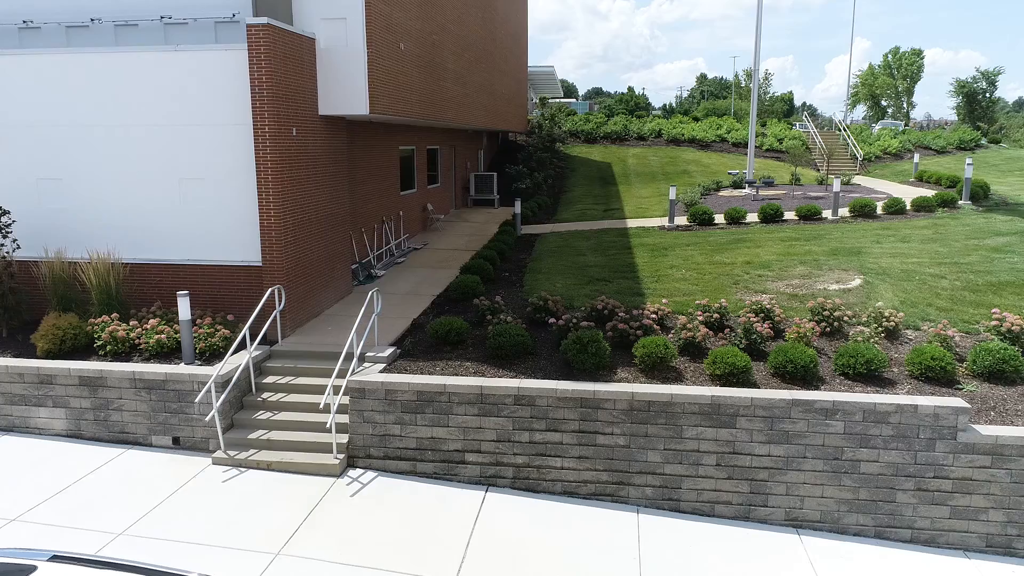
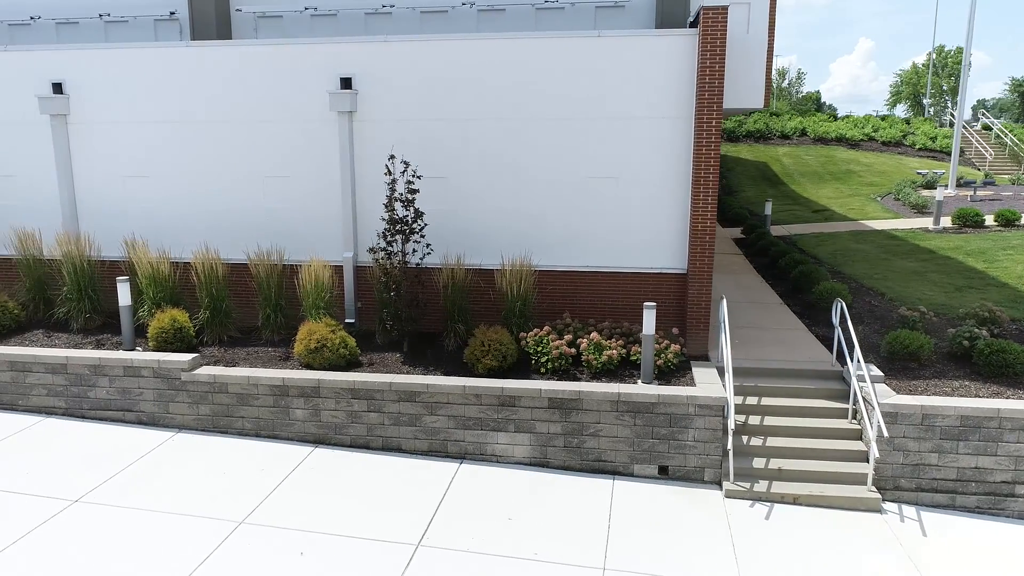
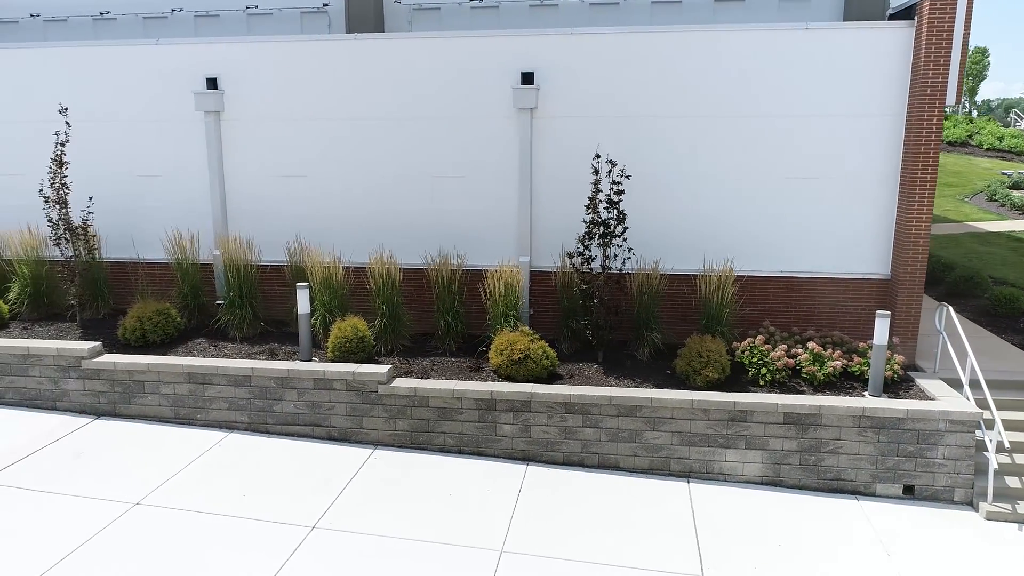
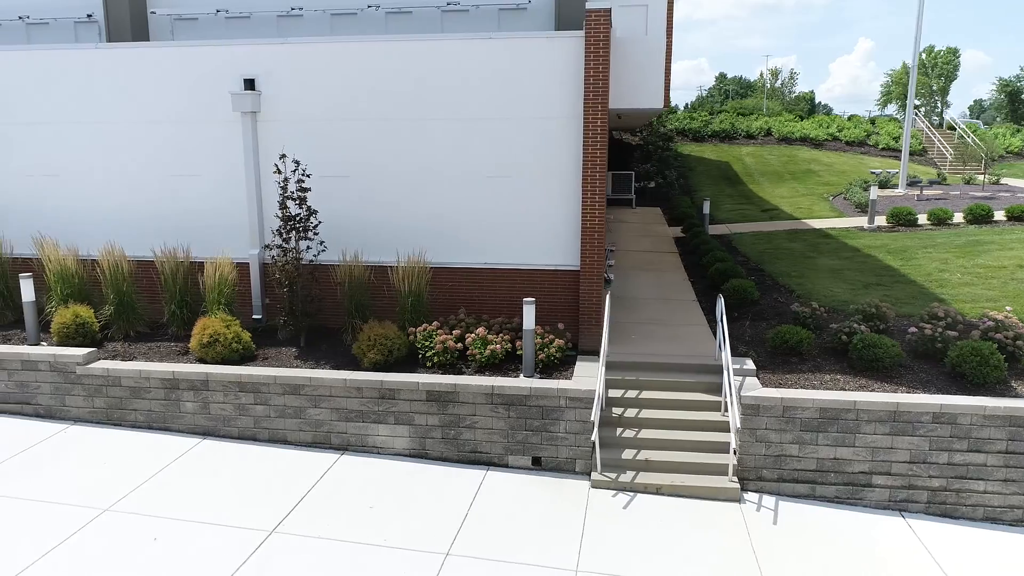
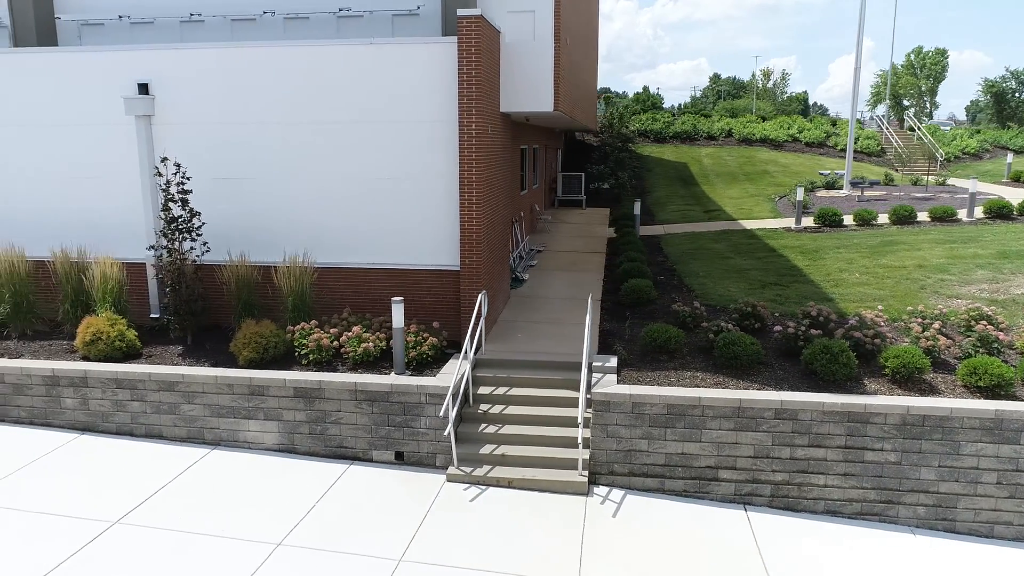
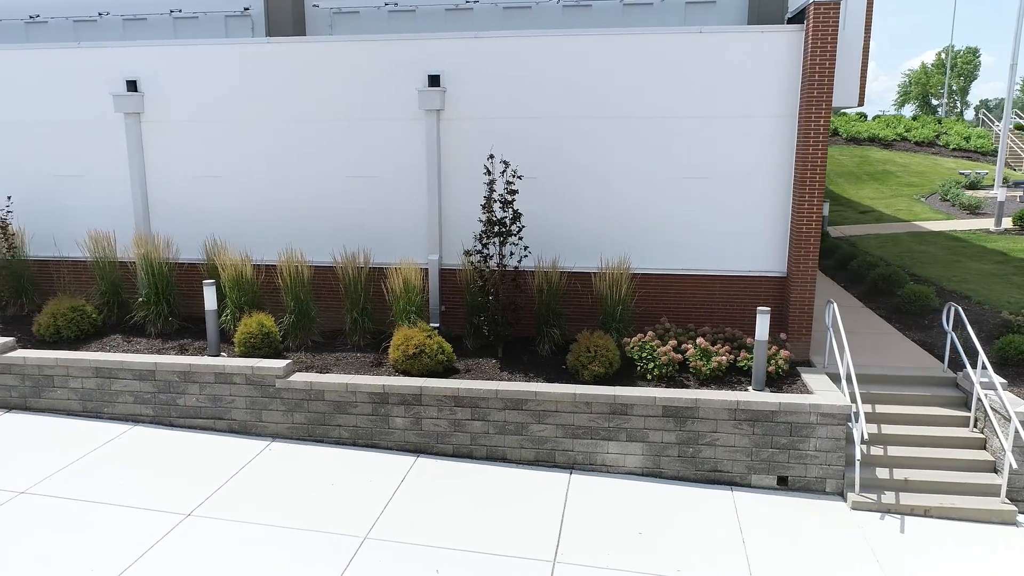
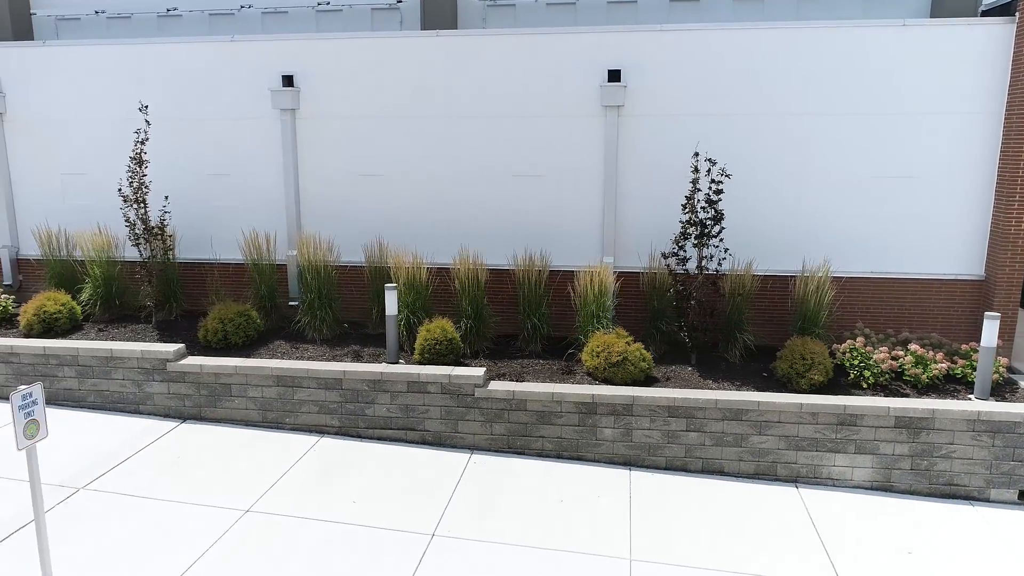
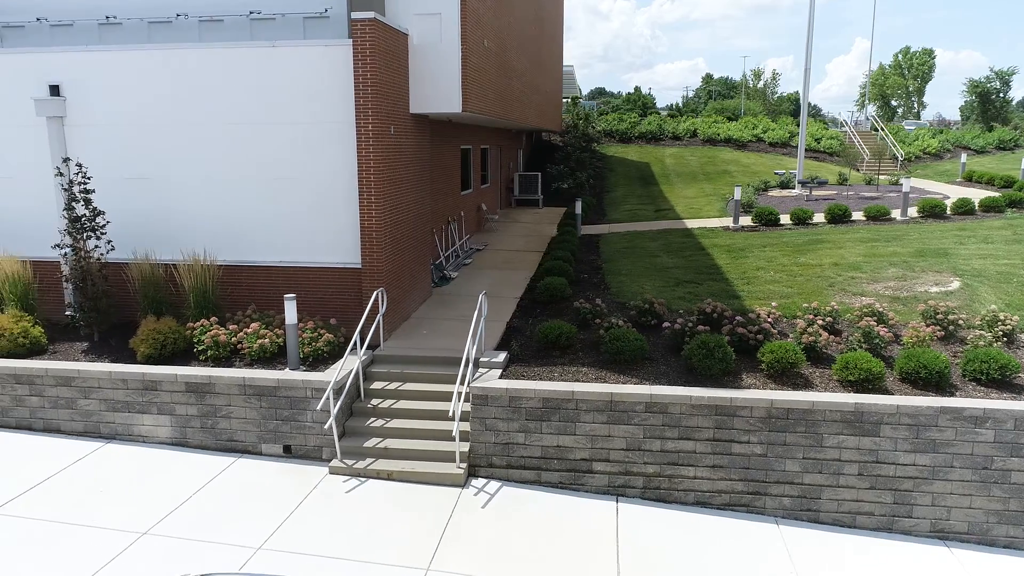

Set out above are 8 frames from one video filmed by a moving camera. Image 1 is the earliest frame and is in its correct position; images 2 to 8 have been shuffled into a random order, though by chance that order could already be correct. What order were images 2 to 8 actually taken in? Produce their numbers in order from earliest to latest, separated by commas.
8, 5, 4, 2, 6, 3, 7
